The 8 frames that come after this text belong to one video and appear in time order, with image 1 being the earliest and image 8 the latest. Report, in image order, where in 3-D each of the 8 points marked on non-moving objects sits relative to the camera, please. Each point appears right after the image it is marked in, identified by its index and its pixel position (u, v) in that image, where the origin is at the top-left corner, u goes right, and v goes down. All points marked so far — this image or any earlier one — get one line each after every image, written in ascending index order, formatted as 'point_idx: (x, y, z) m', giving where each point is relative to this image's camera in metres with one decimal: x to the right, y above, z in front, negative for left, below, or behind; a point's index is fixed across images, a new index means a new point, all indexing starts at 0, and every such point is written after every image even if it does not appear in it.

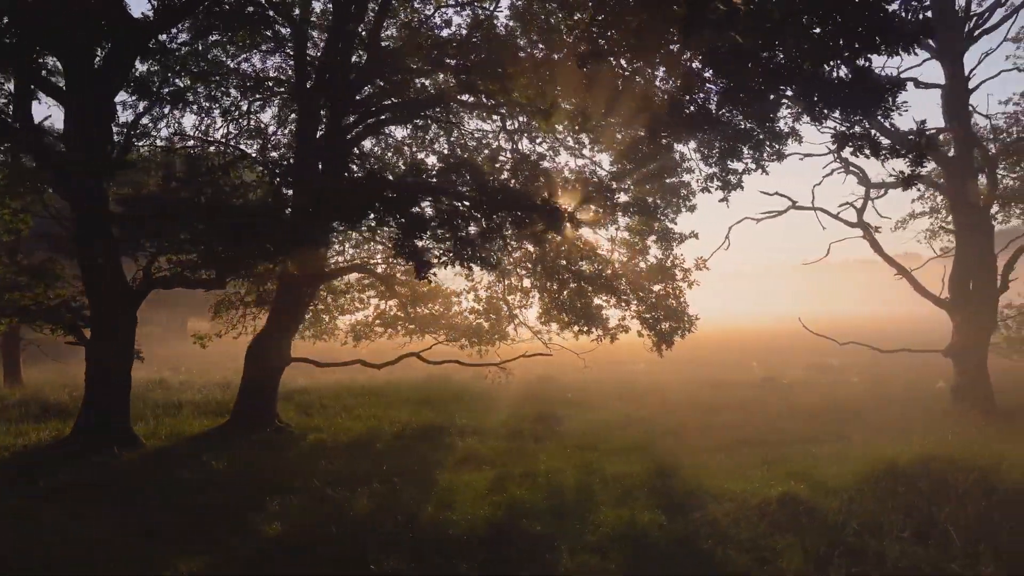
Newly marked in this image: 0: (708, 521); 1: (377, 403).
0: (+1.9, -2.2, +6.9) m
1: (-2.4, -2.0, +12.7) m
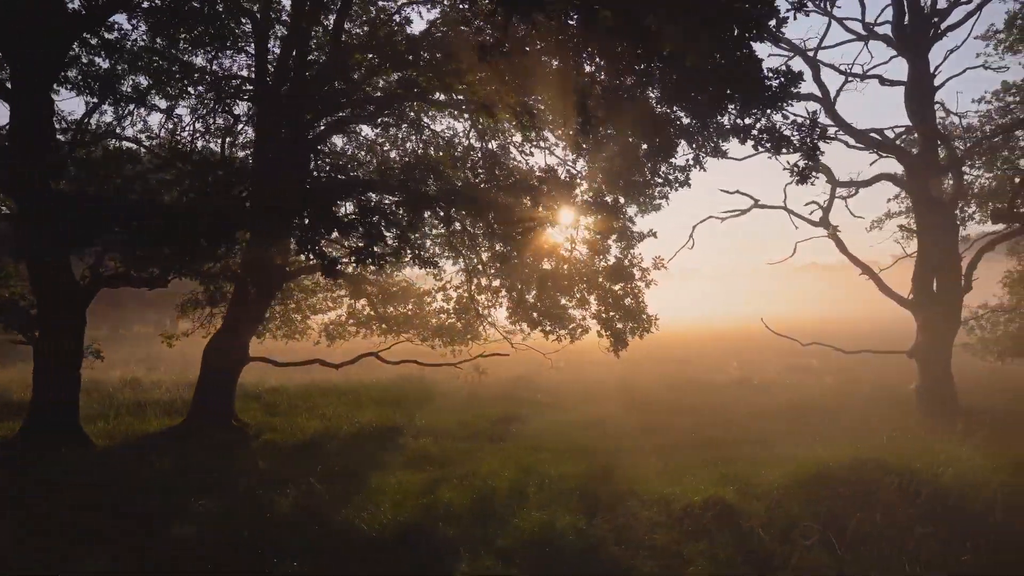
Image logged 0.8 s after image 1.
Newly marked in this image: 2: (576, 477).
0: (+1.3, -2.2, +6.8) m
1: (-2.9, -2.0, +12.6) m
2: (+0.7, -2.1, +8.1) m
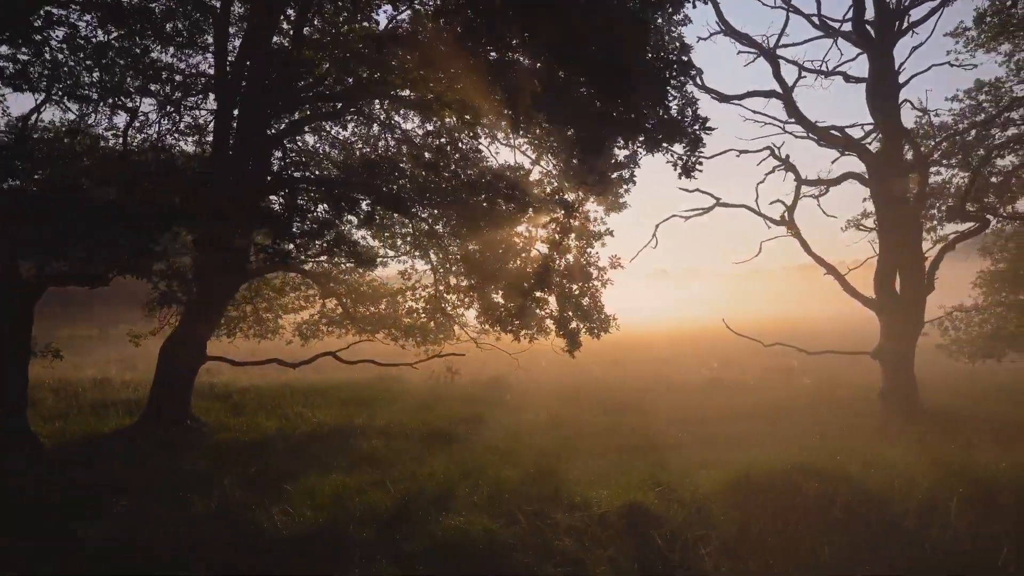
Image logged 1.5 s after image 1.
0: (+0.7, -2.2, +6.6) m
1: (-3.5, -1.9, +12.5) m
2: (+0.1, -2.1, +8.0) m
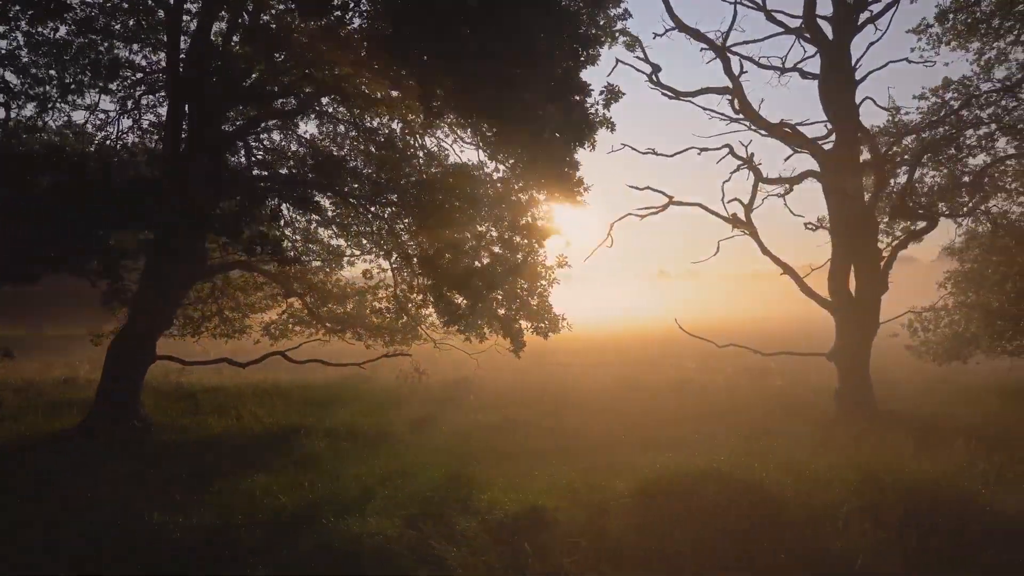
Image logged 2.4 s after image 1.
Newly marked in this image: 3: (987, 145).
0: (+0.1, -2.2, +6.5) m
1: (-4.1, -1.9, +12.4) m
2: (-0.5, -2.1, +7.9) m
3: (+8.4, +2.5, +13.0) m
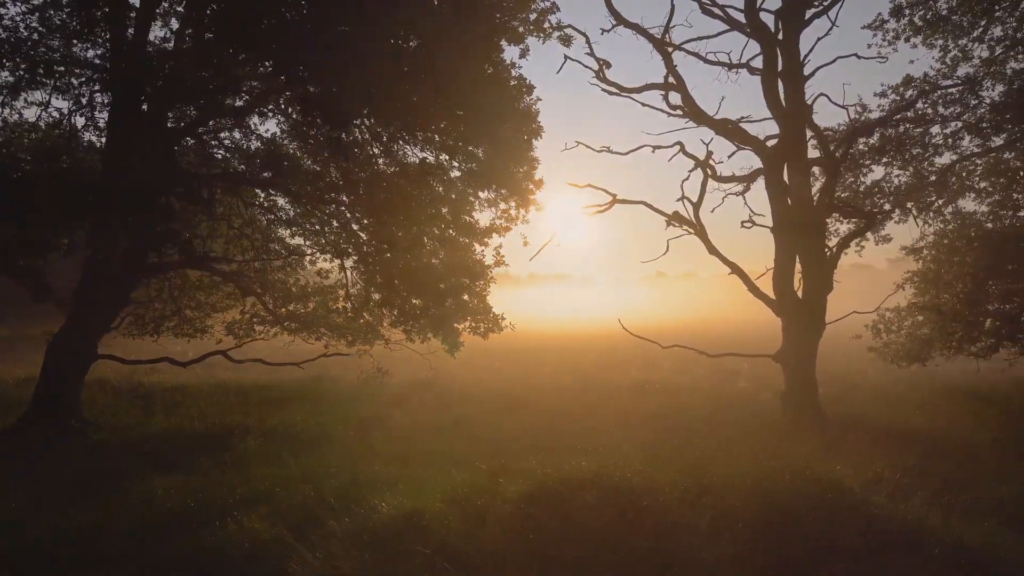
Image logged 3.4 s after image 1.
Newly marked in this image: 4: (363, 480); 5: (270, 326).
0: (-0.7, -2.1, +6.4) m
1: (-4.8, -1.9, +12.3) m
2: (-1.3, -2.1, +7.7) m
3: (+7.7, +2.5, +12.8) m
4: (-1.6, -2.1, +7.9) m
5: (-4.6, -0.7, +14.1) m
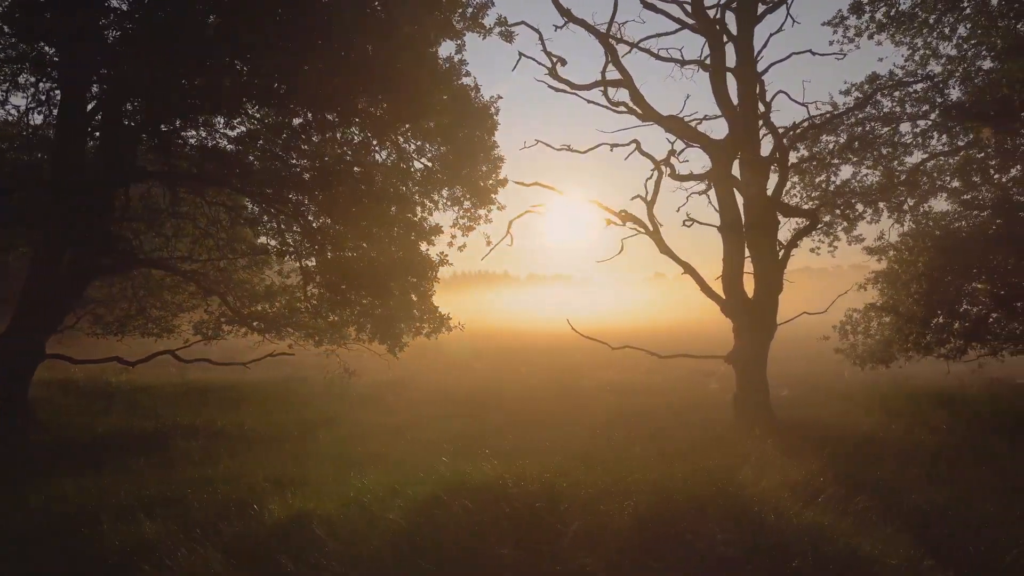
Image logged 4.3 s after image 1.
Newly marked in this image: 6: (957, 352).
0: (-1.4, -2.1, +6.3) m
1: (-5.4, -1.9, +12.2) m
2: (-2.0, -2.1, +7.6) m
3: (+7.1, +2.5, +12.6) m
4: (-2.3, -2.1, +7.8) m
5: (-5.3, -0.7, +14.0) m
6: (+7.9, -1.1, +13.0) m
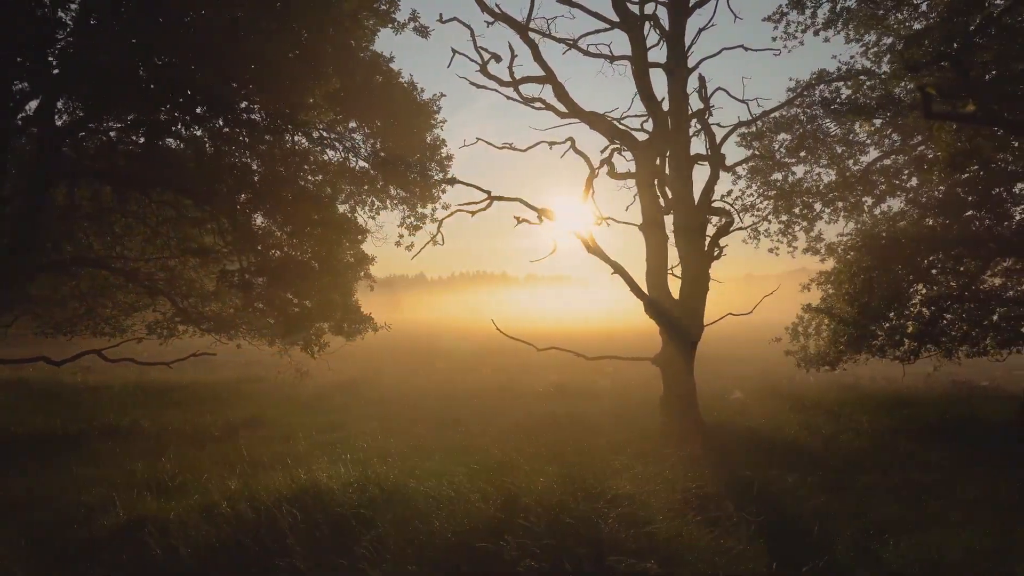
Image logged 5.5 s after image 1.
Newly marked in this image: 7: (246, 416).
0: (-2.3, -2.1, +6.1) m
1: (-6.3, -1.9, +12.1) m
2: (-2.9, -2.1, +7.5) m
3: (+6.2, +2.5, +12.4) m
4: (-3.2, -2.1, +7.7) m
5: (-6.1, -0.7, +13.9) m
6: (+7.0, -1.2, +12.8) m
7: (-4.0, -2.0, +11.7) m
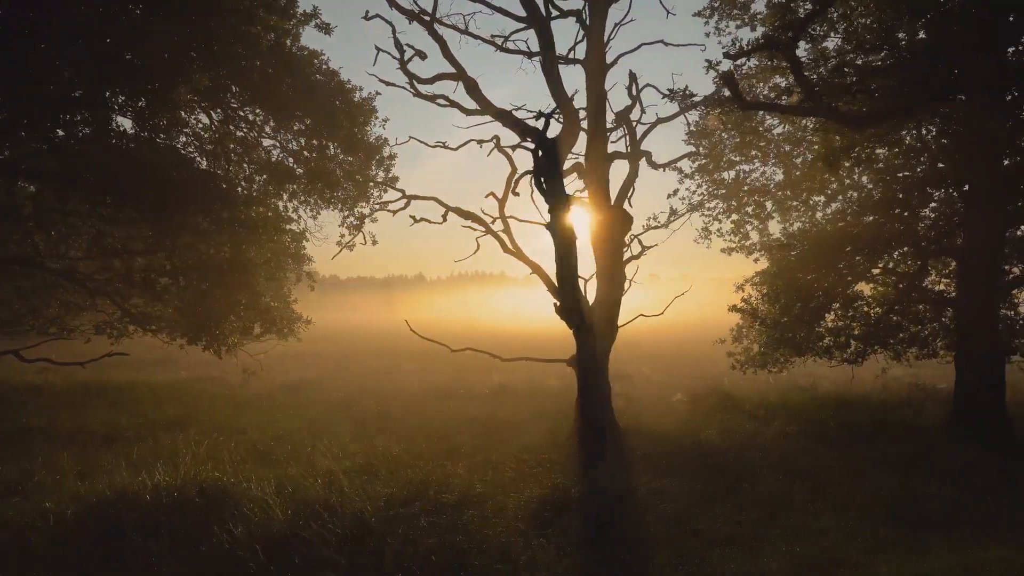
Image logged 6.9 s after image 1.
0: (-3.4, -2.1, +6.0) m
1: (-7.3, -1.9, +12.0) m
2: (-4.0, -2.1, +7.4) m
3: (+5.2, +2.5, +12.2) m
4: (-4.3, -2.1, +7.6) m
5: (-7.1, -0.7, +13.8) m
6: (+6.0, -1.2, +12.6) m
7: (-5.0, -2.0, +11.6) m
